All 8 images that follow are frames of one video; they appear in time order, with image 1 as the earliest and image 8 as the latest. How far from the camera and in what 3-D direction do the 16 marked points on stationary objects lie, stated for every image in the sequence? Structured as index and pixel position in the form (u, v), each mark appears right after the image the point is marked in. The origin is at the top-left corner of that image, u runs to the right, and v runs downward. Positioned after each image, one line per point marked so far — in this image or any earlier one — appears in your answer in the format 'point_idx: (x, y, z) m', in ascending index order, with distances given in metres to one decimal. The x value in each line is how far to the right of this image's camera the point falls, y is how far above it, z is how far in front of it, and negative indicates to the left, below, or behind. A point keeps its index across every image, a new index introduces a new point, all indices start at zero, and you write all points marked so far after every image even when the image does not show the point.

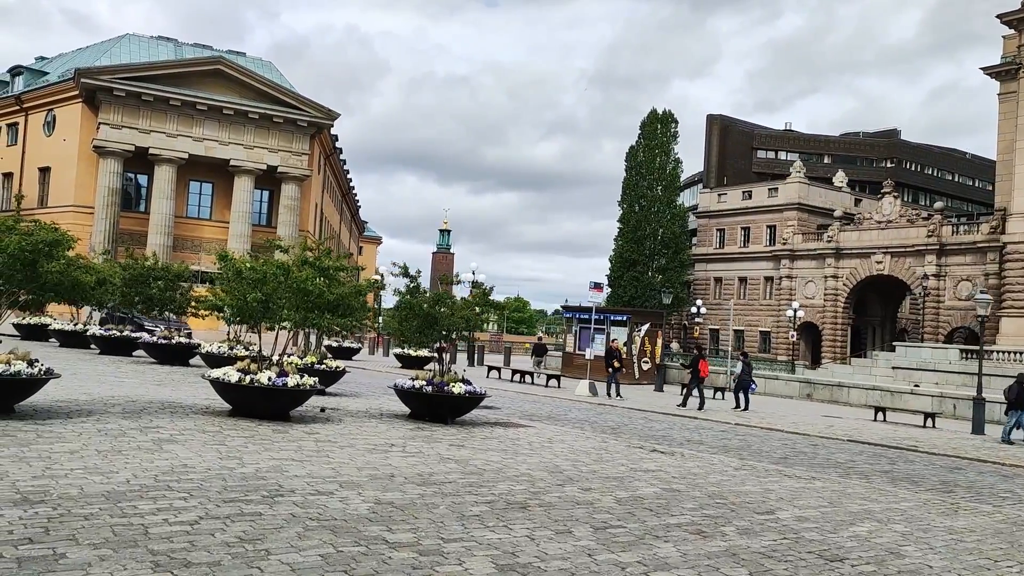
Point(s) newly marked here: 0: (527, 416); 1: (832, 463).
0: (+0.3, -2.8, +18.3) m
1: (+5.4, -3.0, +14.5) m
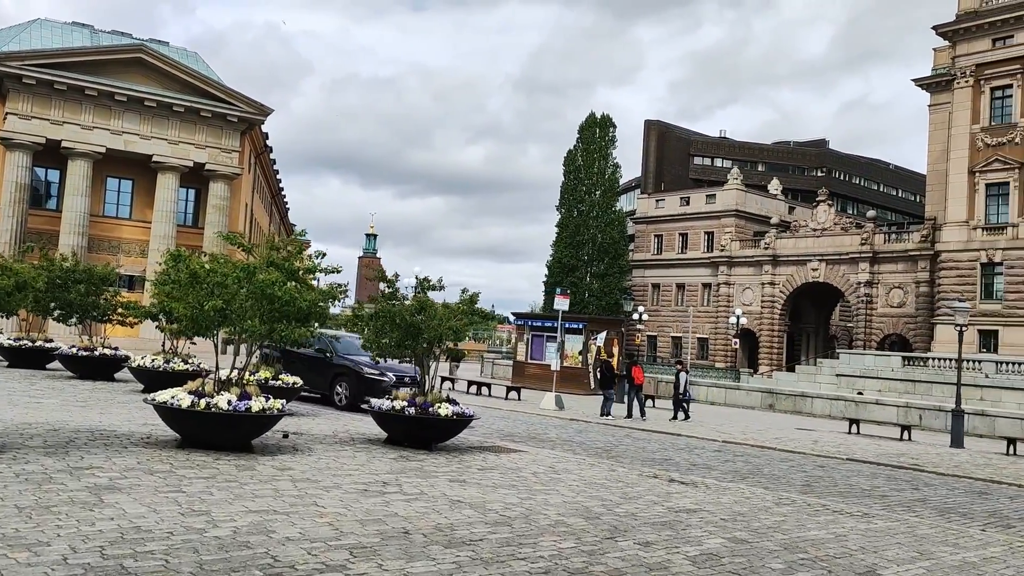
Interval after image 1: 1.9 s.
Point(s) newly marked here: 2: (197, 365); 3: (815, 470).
0: (-0.1, -2.9, +16.5) m
1: (+5.3, -3.1, +13.1) m
2: (-7.1, -1.7, +19.3) m
3: (+5.5, -3.3, +15.4) m
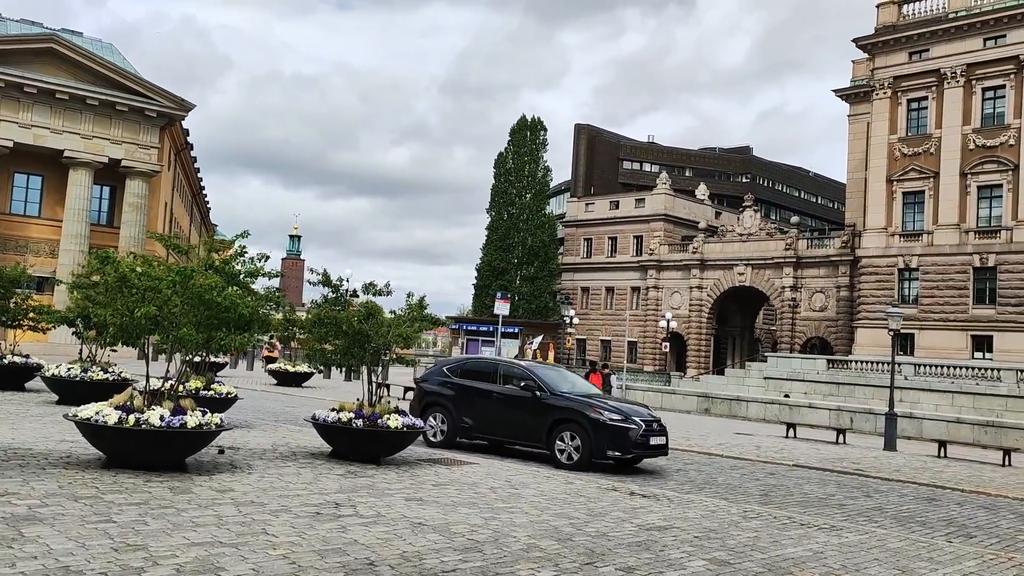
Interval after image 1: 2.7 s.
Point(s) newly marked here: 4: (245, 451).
0: (-1.1, -3.0, +15.9) m
1: (+4.6, -3.2, +13.0) m
2: (-8.3, -1.8, +18.1) m
3: (+4.5, -3.4, +15.3) m
4: (-3.9, -2.4, +12.6) m
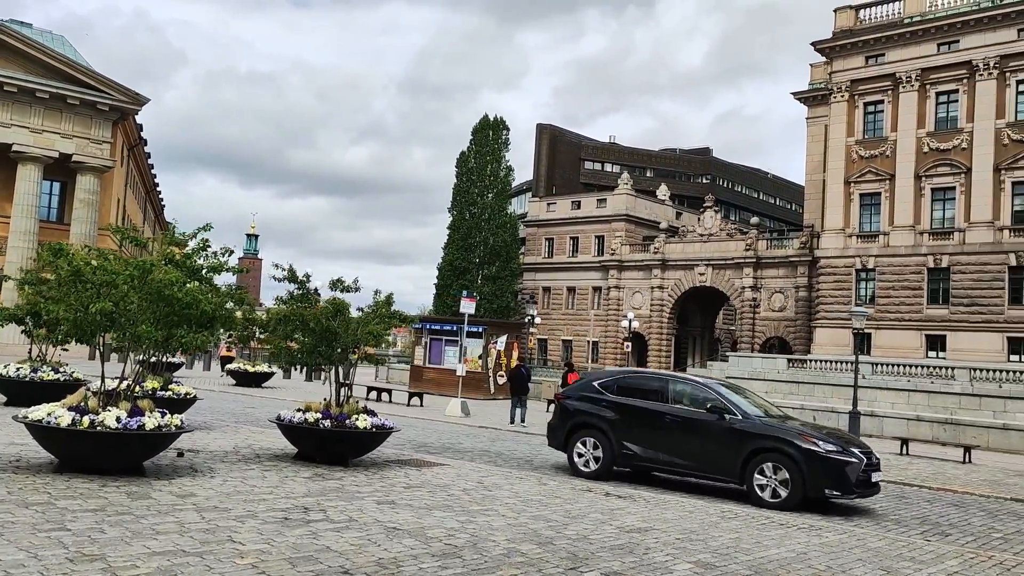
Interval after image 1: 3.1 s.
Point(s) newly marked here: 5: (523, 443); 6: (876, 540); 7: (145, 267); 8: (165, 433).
0: (-1.6, -2.9, +15.5) m
1: (+4.2, -3.2, +12.9) m
2: (-8.9, -1.7, +17.4) m
3: (+4.0, -3.4, +15.2) m
4: (-4.3, -2.3, +12.1) m
5: (+0.2, -3.3, +18.4) m
6: (+4.1, -2.9, +9.7) m
7: (-4.3, +0.2, +10.0) m
8: (-4.0, -1.7, +9.8) m
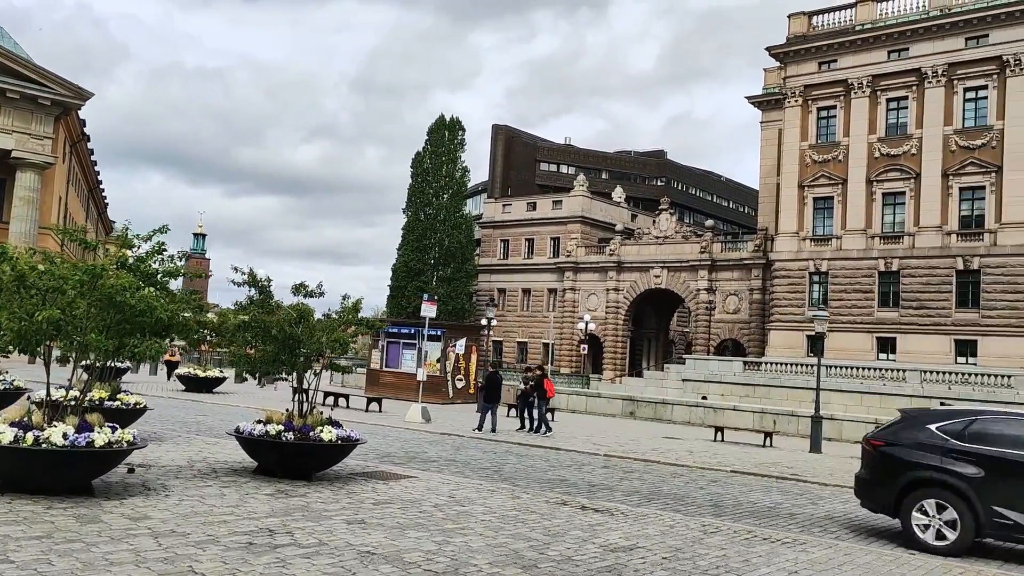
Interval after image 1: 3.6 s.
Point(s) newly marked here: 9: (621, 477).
0: (-2.2, -3.0, +14.9) m
1: (+3.8, -3.3, +12.6) m
2: (-9.6, -1.8, +16.4) m
3: (+3.5, -3.4, +14.9) m
4: (-4.7, -2.4, +11.4) m
5: (-0.5, -3.4, +17.9) m
6: (+3.9, -2.9, +9.5) m
7: (-4.5, +0.2, +9.3) m
8: (-4.2, -1.7, +9.2) m
9: (+1.9, -3.4, +15.3) m
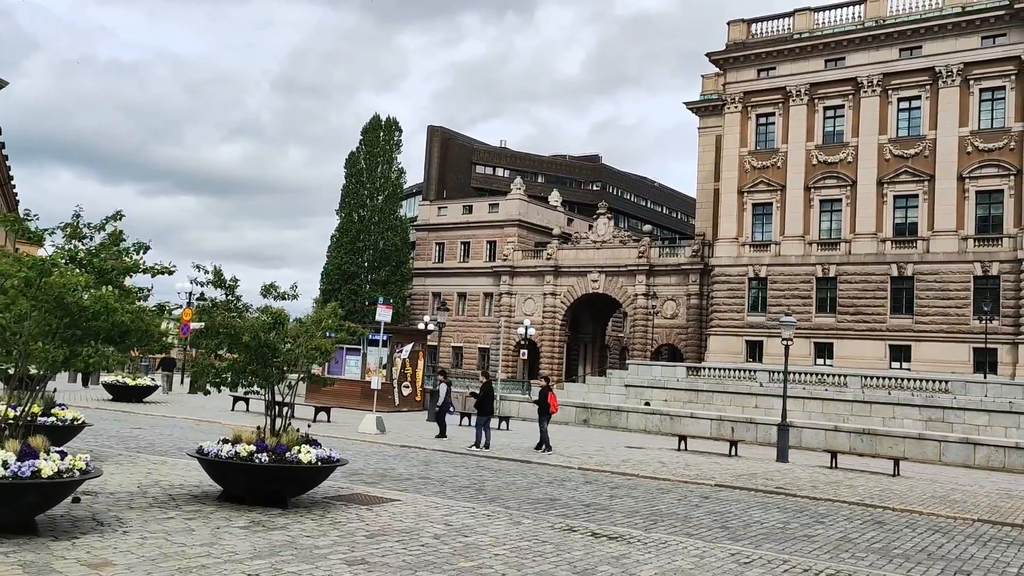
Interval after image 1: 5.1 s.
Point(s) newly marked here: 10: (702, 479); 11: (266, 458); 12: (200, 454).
0: (-2.4, -3.0, +13.6) m
1: (+3.7, -3.3, +11.8) m
2: (-9.9, -1.8, +14.4) m
3: (+3.2, -3.5, +14.0) m
4: (-4.6, -2.4, +9.8) m
5: (-1.0, -3.5, +16.7) m
6: (+4.1, -3.0, +8.7) m
7: (-4.3, +0.2, +7.8) m
8: (-4.0, -1.7, +7.6) m
9: (+1.6, -3.4, +14.3) m
10: (+3.9, -3.9, +17.5) m
11: (-2.8, -2.0, +9.9) m
12: (-3.7, -2.0, +10.1) m
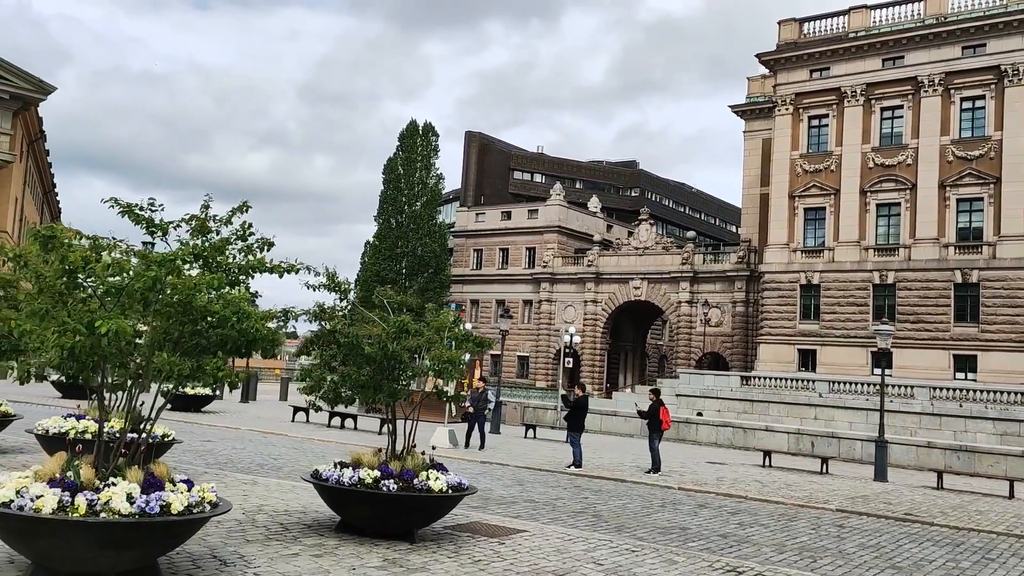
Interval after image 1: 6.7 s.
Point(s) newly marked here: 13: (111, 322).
0: (-0.7, -3.1, +12.3) m
1: (+5.4, -3.4, +10.4) m
2: (-8.1, -1.9, +13.4) m
3: (+4.9, -3.6, +12.7) m
4: (-3.0, -2.4, +8.7) m
5: (+0.8, -3.6, +15.4) m
6: (+5.7, -3.0, +7.3) m
7: (-2.7, +0.2, +6.6) m
8: (-2.4, -1.7, +6.5) m
9: (+3.4, -3.5, +12.9) m
10: (+5.8, -4.0, +16.1) m
11: (-1.2, -2.0, +8.7) m
12: (-2.0, -2.0, +9.0) m
13: (-3.0, -0.2, +6.2) m
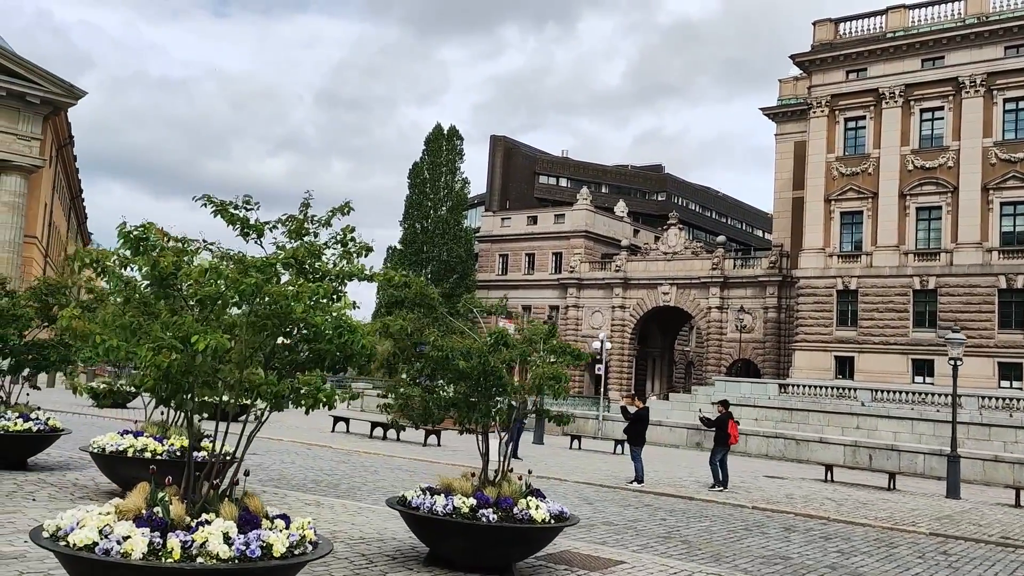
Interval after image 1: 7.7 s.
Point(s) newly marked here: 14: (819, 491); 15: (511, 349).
0: (+0.4, -3.2, +11.5) m
1: (+6.4, -3.5, +9.4) m
2: (-7.0, -2.0, +12.7) m
3: (+6.0, -3.7, +11.7) m
4: (-2.0, -2.5, +7.8) m
5: (+1.9, -3.7, +14.5) m
6: (+6.7, -3.1, +6.3) m
7: (-1.7, +0.1, +5.8) m
8: (-1.4, -1.8, +5.6) m
9: (+4.5, -3.6, +12.0) m
10: (+6.9, -4.1, +15.1) m
11: (-0.2, -2.1, +7.9) m
12: (-1.0, -2.1, +8.1) m
13: (-2.0, -0.3, +5.4) m
14: (+7.2, -4.6, +19.6) m
15: (-0.1, -0.6, +8.6) m
